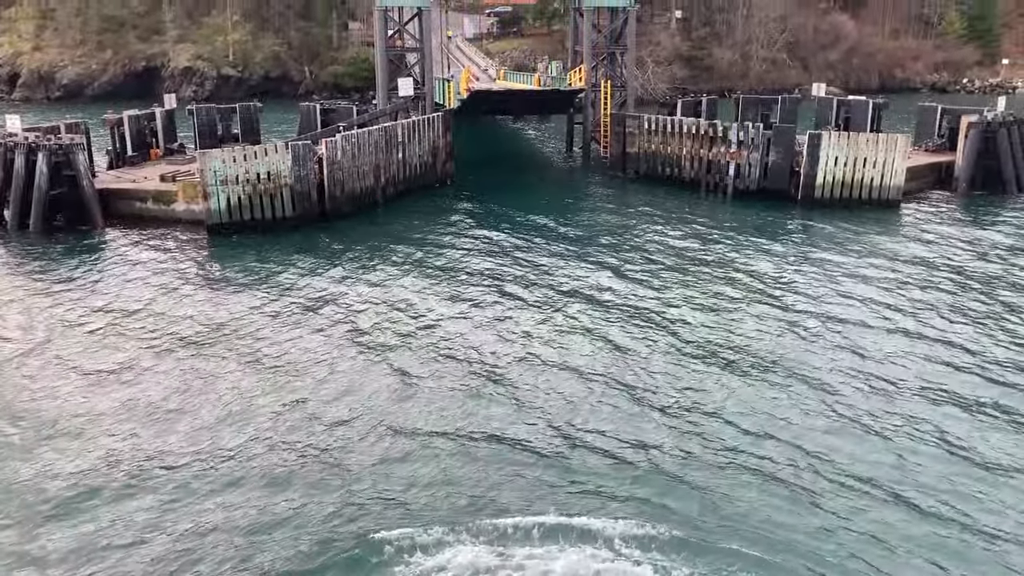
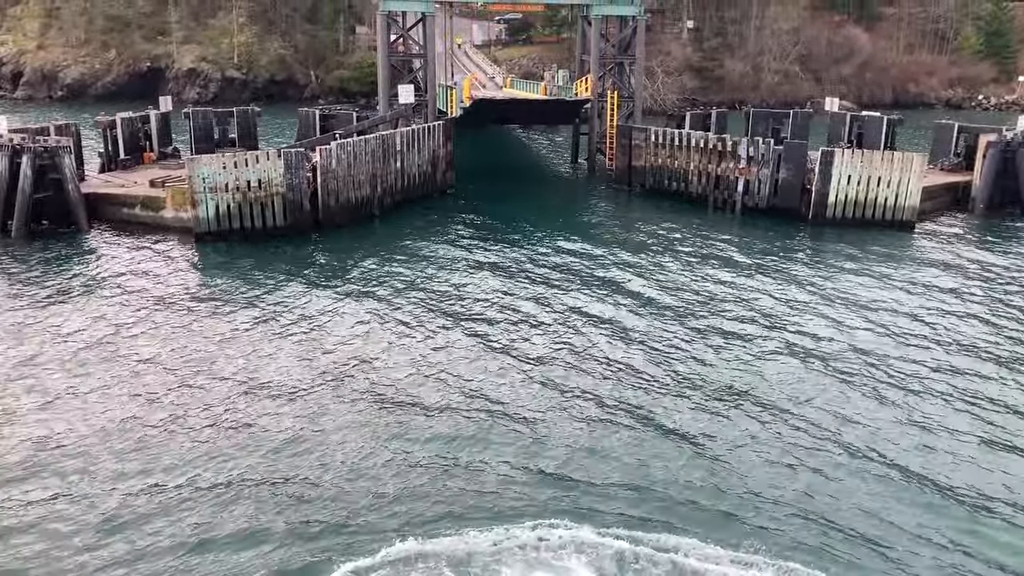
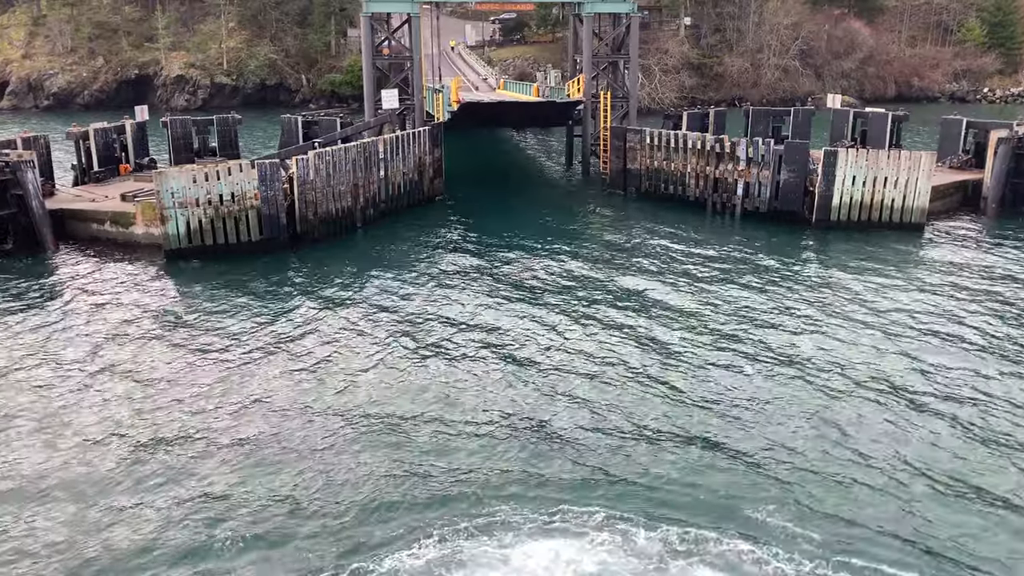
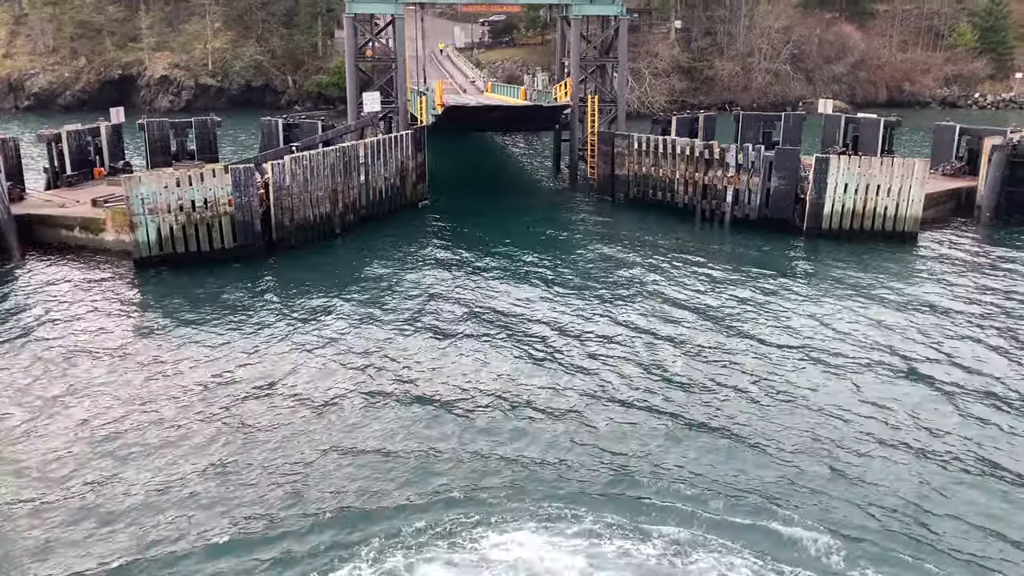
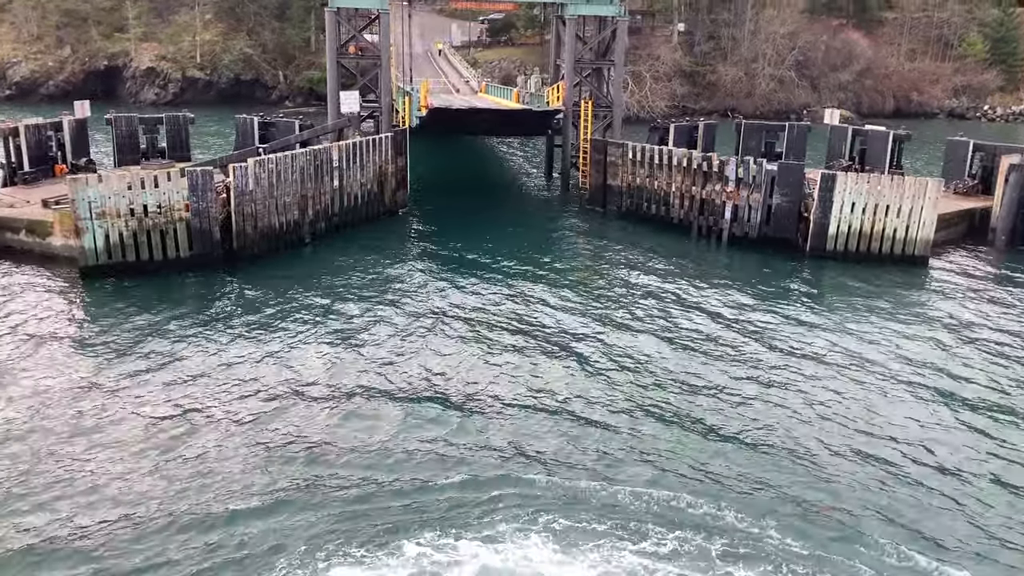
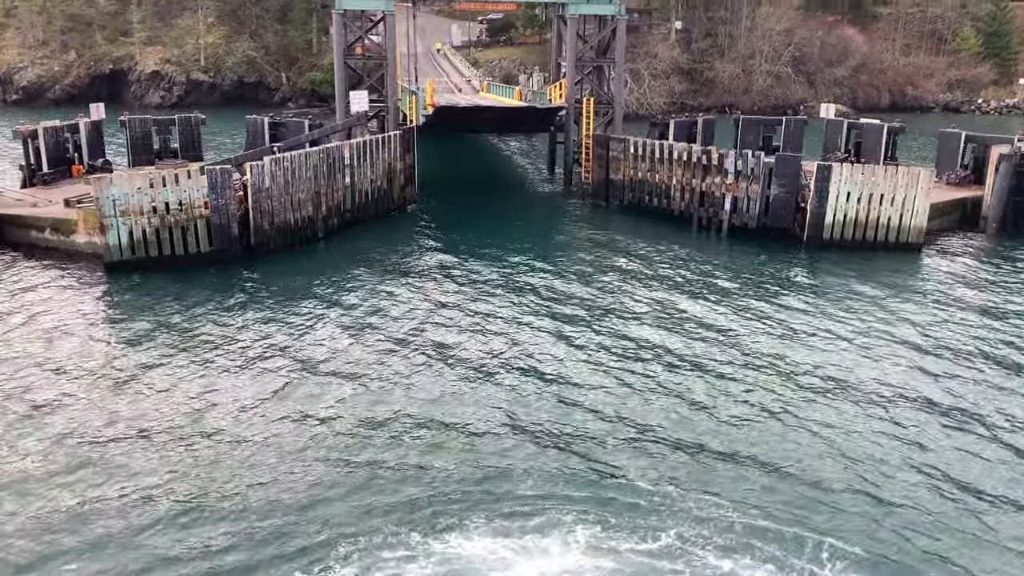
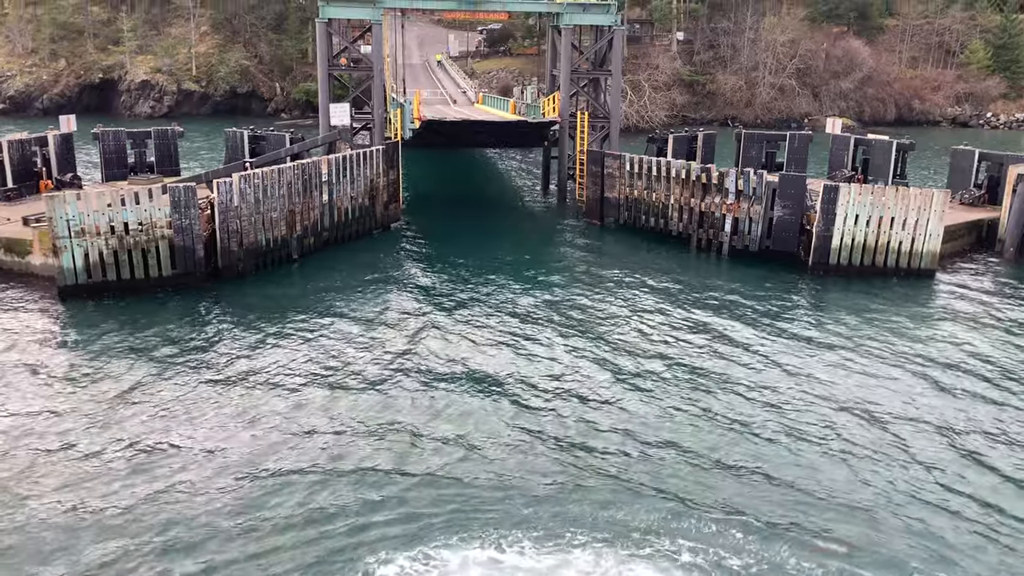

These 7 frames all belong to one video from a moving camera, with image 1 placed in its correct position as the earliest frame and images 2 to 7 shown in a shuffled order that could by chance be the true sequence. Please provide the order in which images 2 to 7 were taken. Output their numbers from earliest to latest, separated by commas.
2, 3, 4, 6, 5, 7
